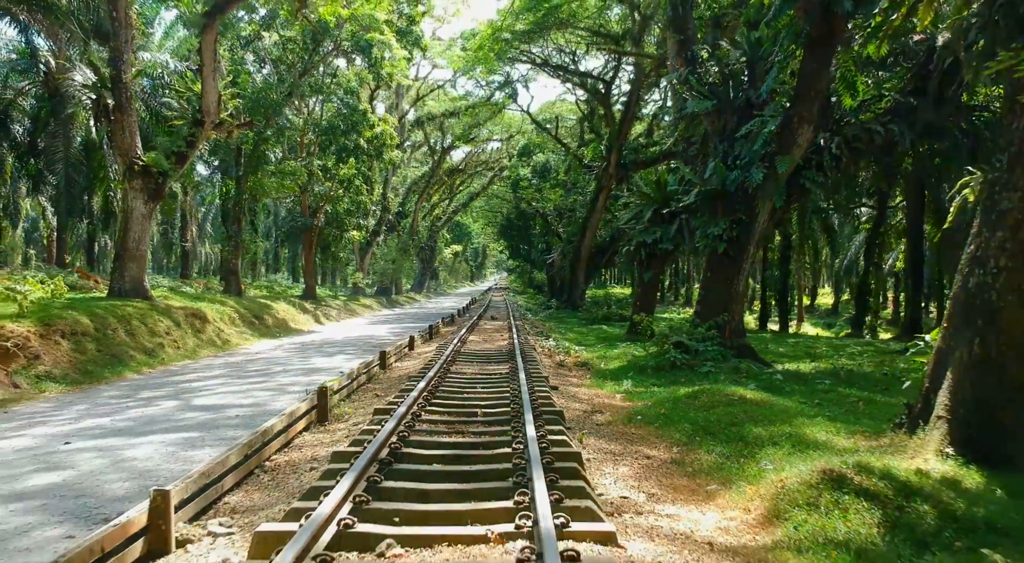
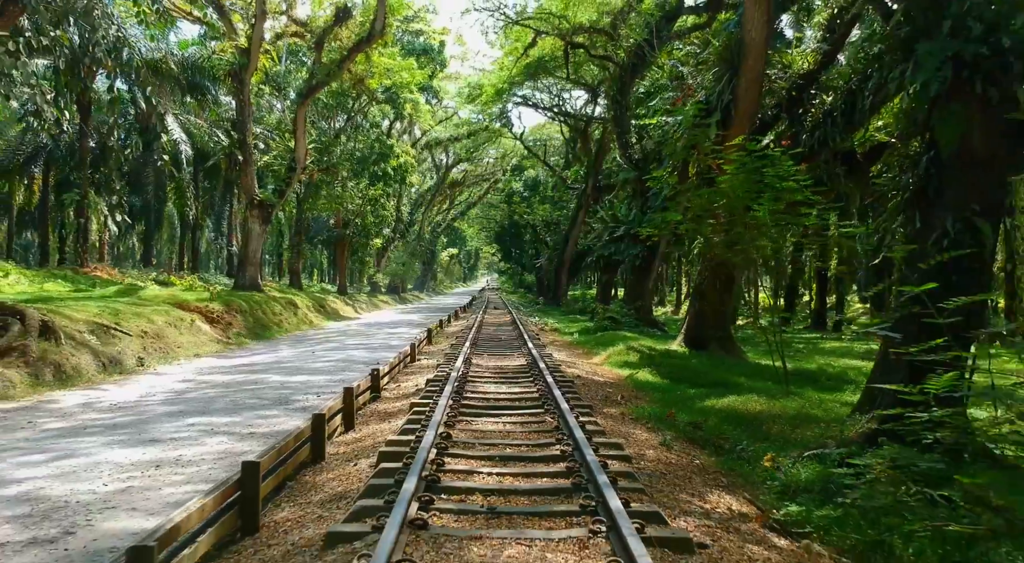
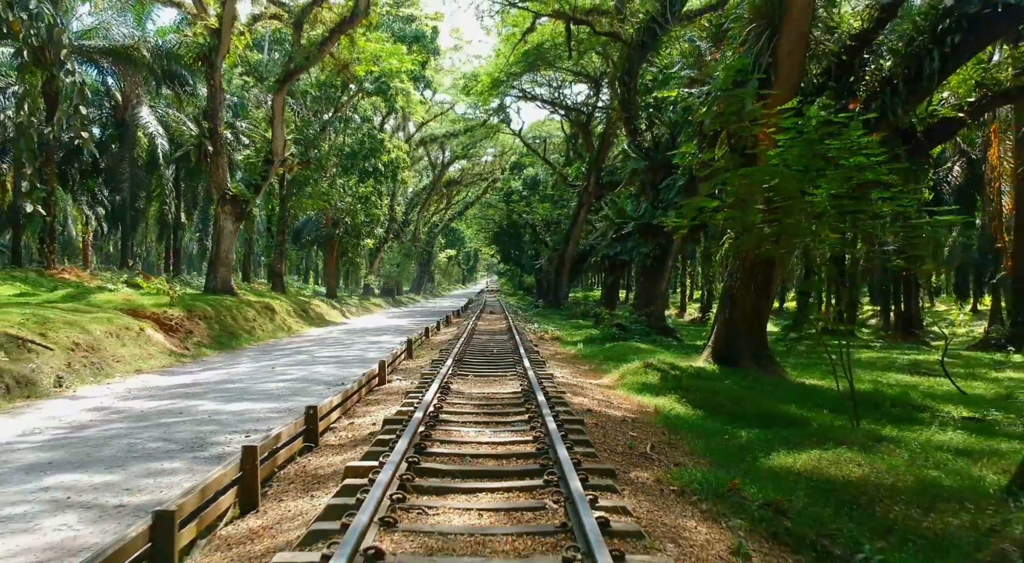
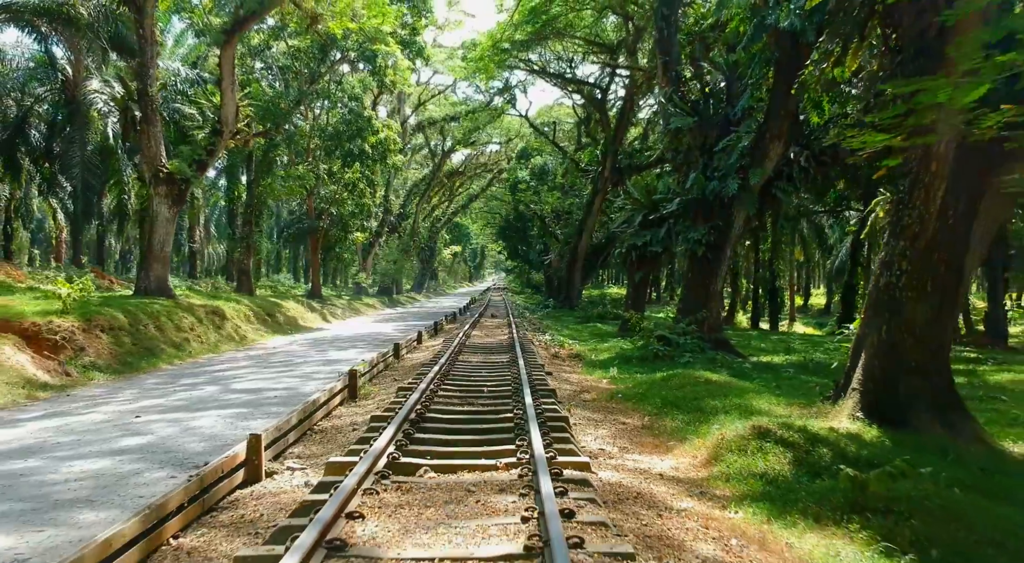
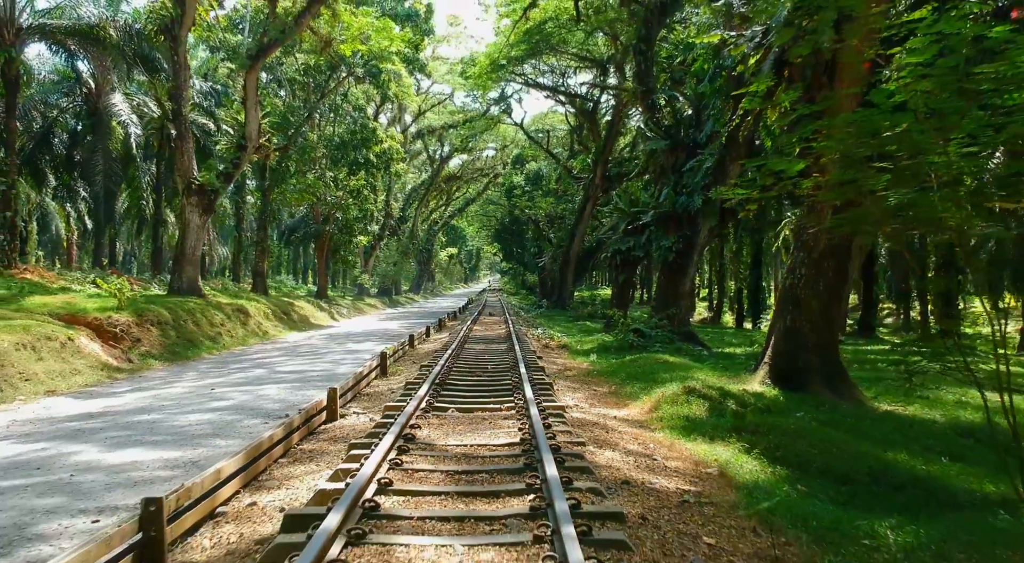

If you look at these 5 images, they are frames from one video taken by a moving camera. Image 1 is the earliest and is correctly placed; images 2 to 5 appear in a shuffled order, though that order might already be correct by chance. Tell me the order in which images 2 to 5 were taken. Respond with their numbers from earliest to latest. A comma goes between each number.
4, 5, 3, 2
